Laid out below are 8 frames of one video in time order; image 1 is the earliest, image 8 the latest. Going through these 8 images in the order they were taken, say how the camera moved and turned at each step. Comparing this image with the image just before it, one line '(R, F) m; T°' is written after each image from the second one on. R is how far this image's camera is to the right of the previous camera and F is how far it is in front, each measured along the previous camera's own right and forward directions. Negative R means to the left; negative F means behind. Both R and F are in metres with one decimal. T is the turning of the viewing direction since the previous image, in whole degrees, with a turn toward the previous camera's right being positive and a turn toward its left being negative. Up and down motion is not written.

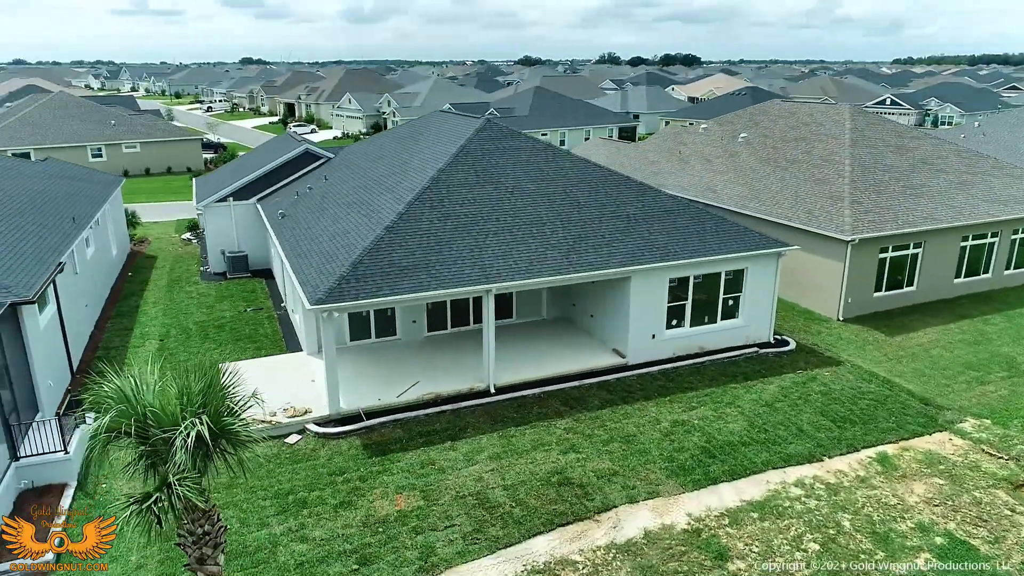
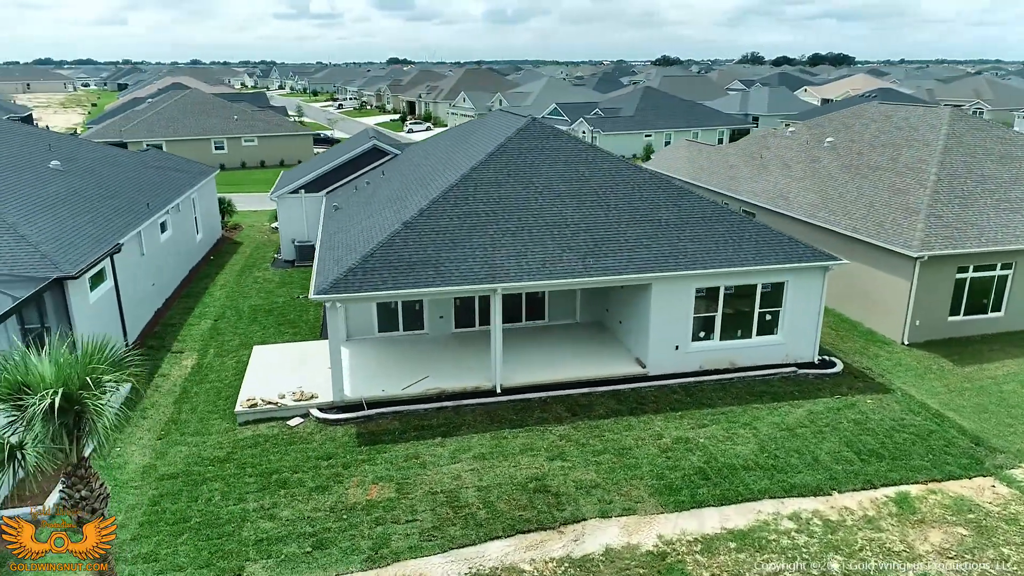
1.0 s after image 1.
(+2.3, +0.3) m; -10°
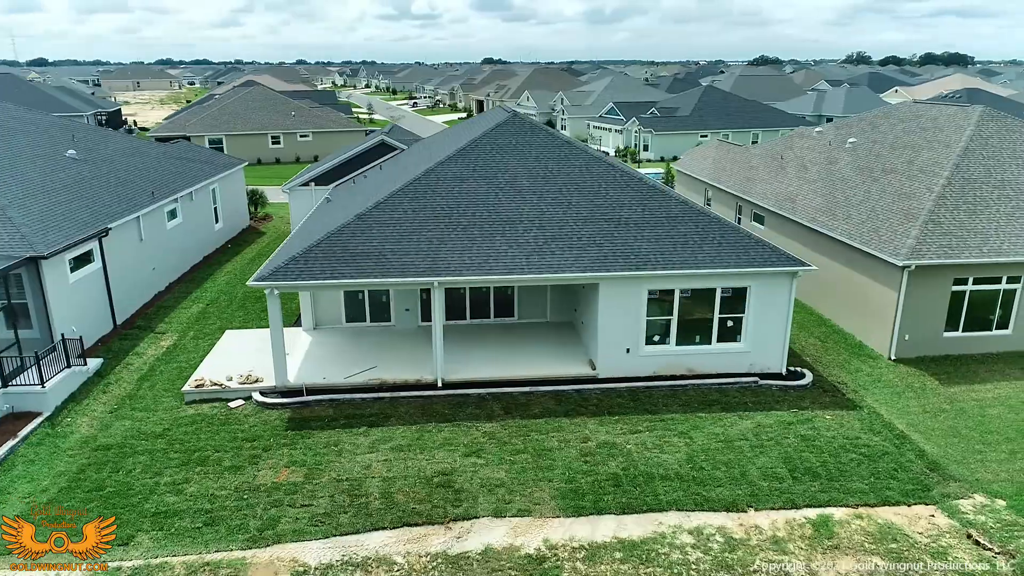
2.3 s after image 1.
(+2.8, +0.3) m; -7°
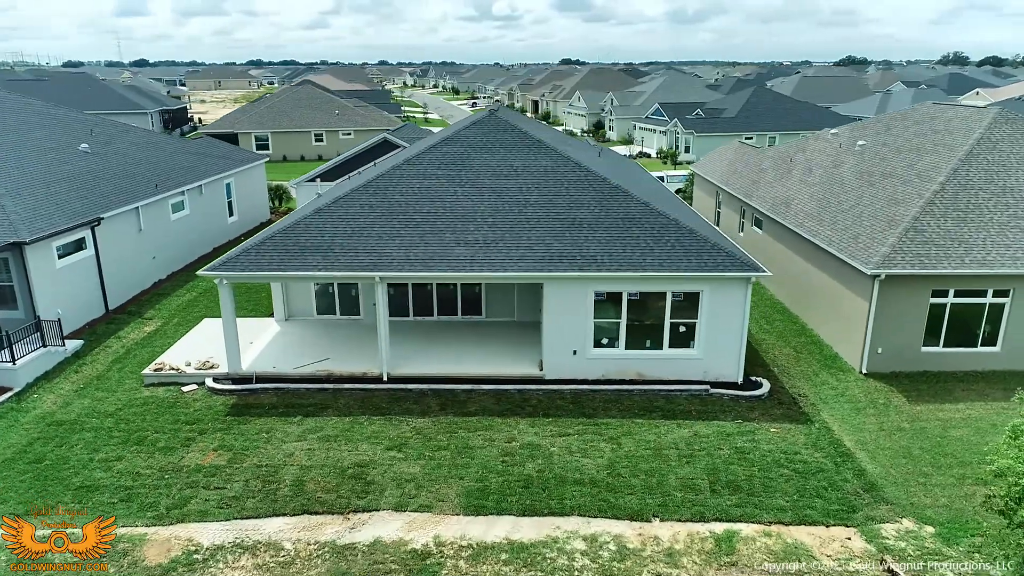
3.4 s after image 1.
(+2.5, +0.2) m; -6°
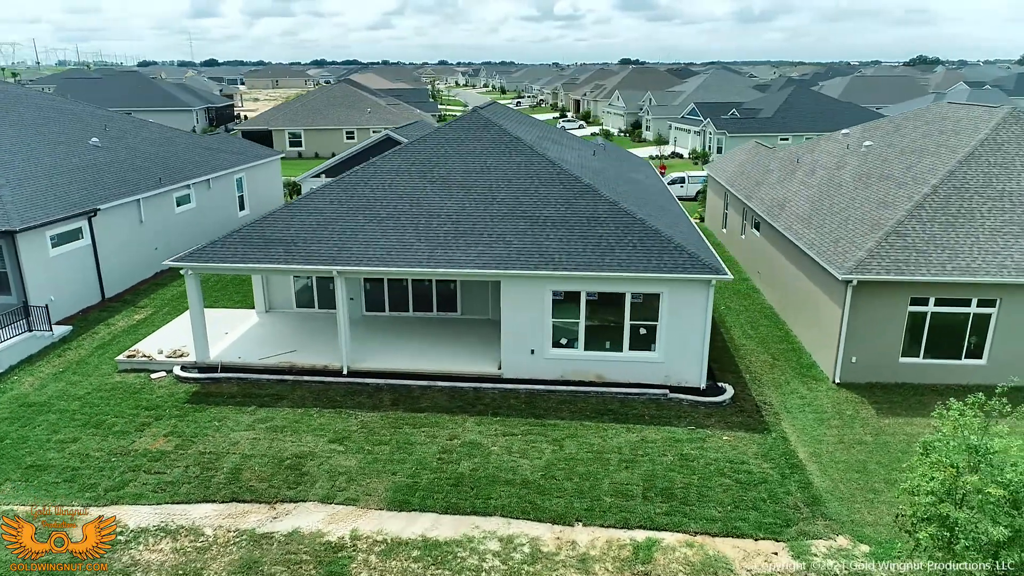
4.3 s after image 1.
(+1.9, +0.2) m; -4°
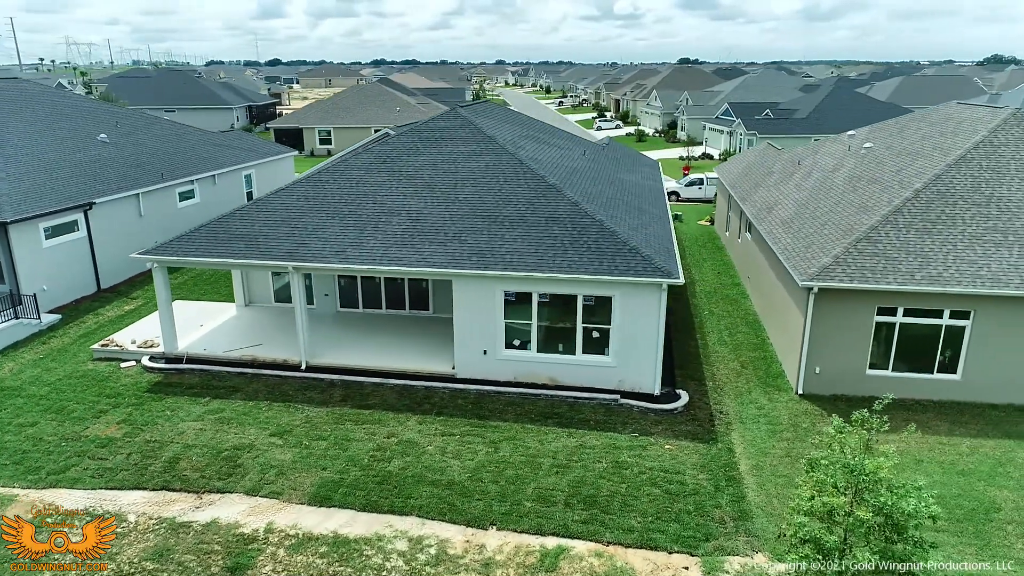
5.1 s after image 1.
(+1.9, +0.2) m; -4°
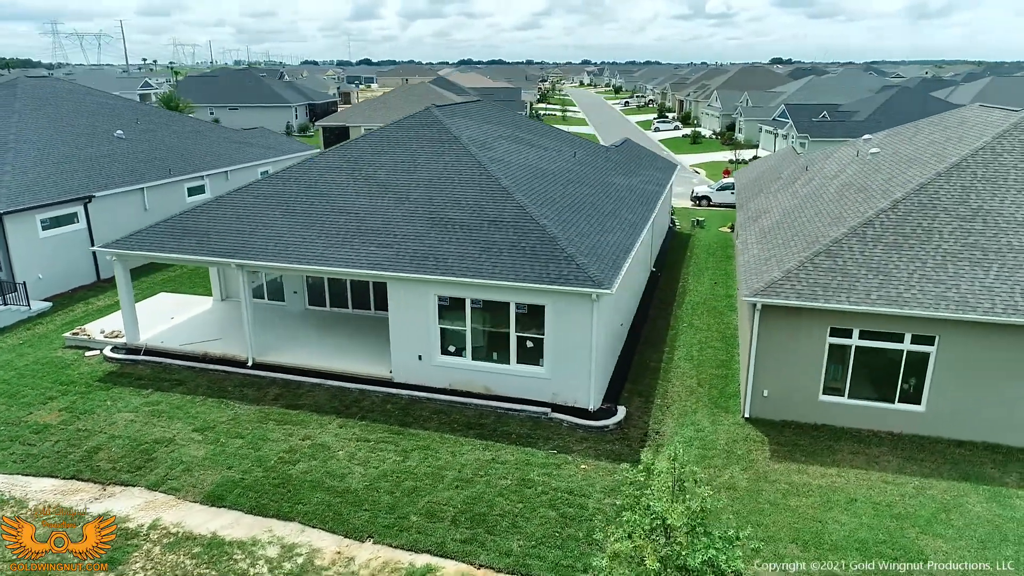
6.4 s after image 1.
(+2.7, +0.6) m; -6°
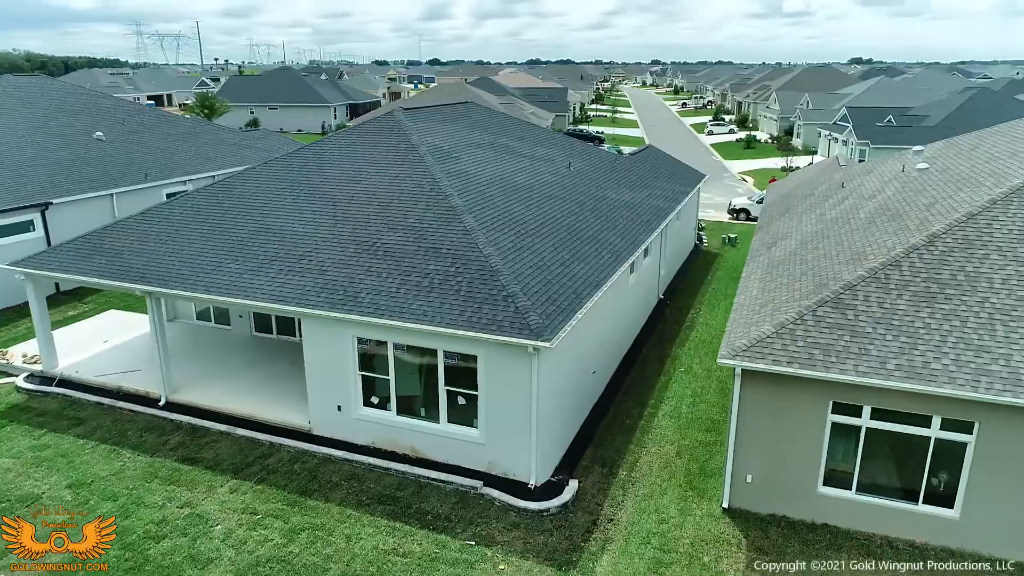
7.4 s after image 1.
(+2.0, +2.5) m; -5°
